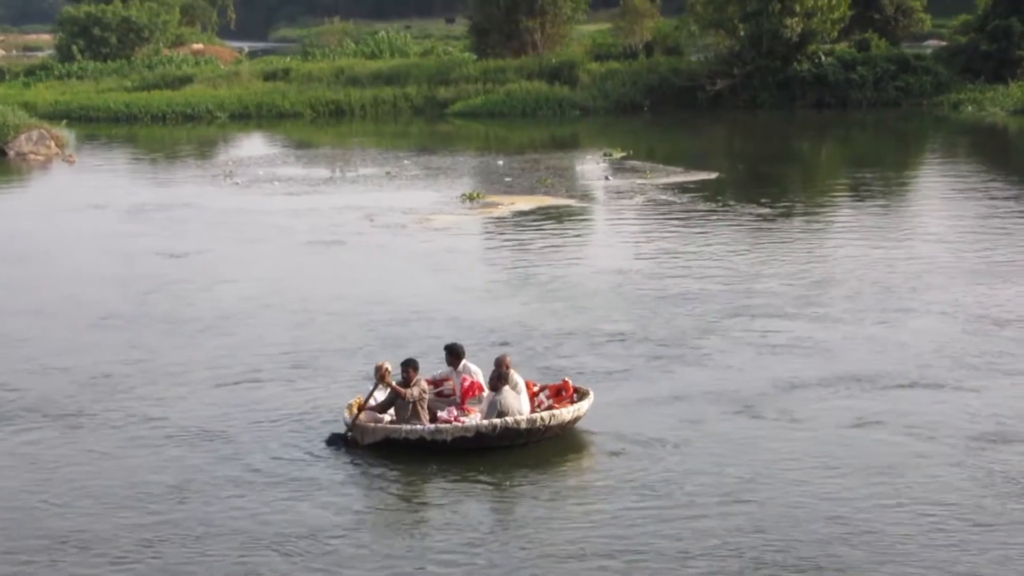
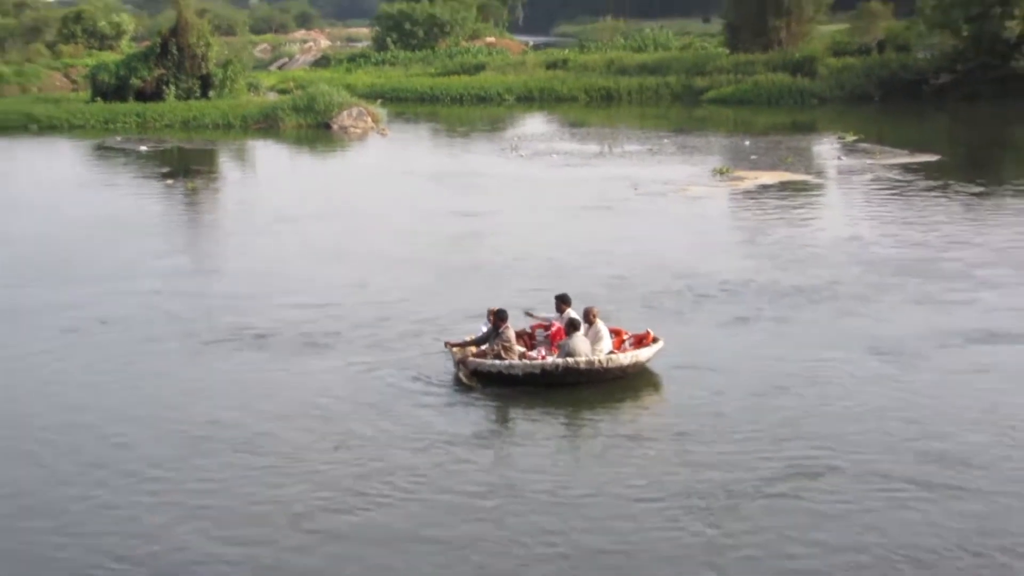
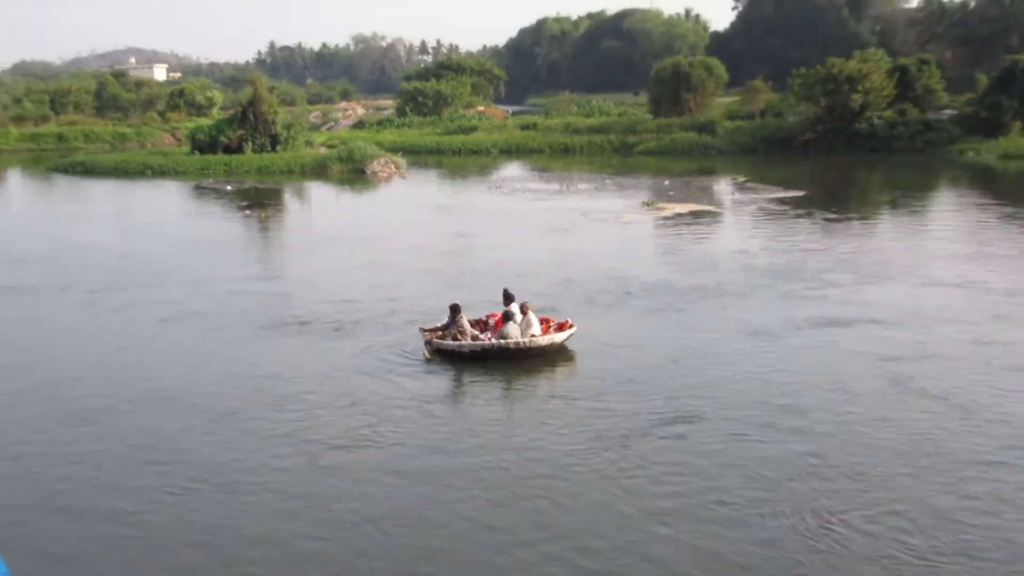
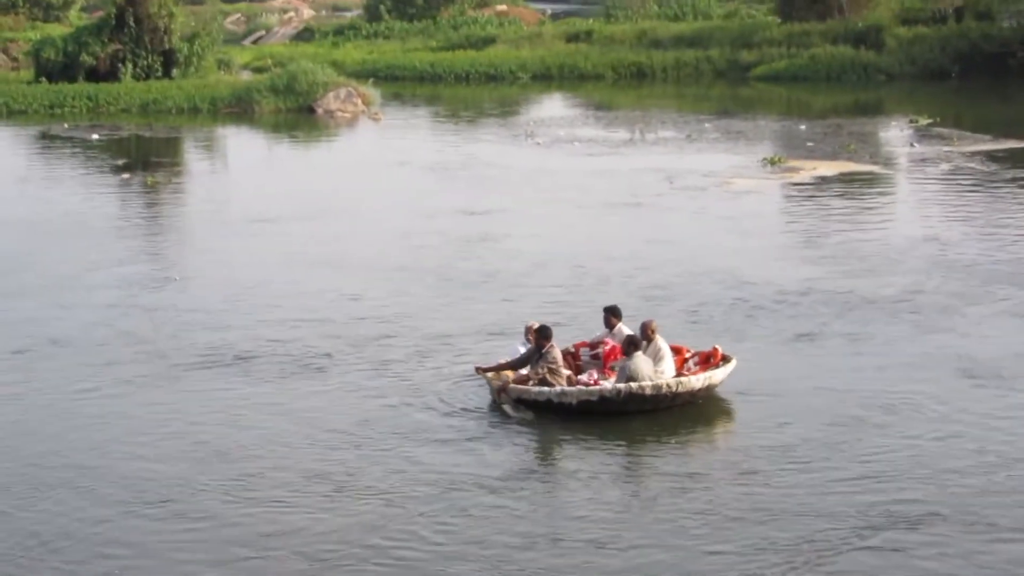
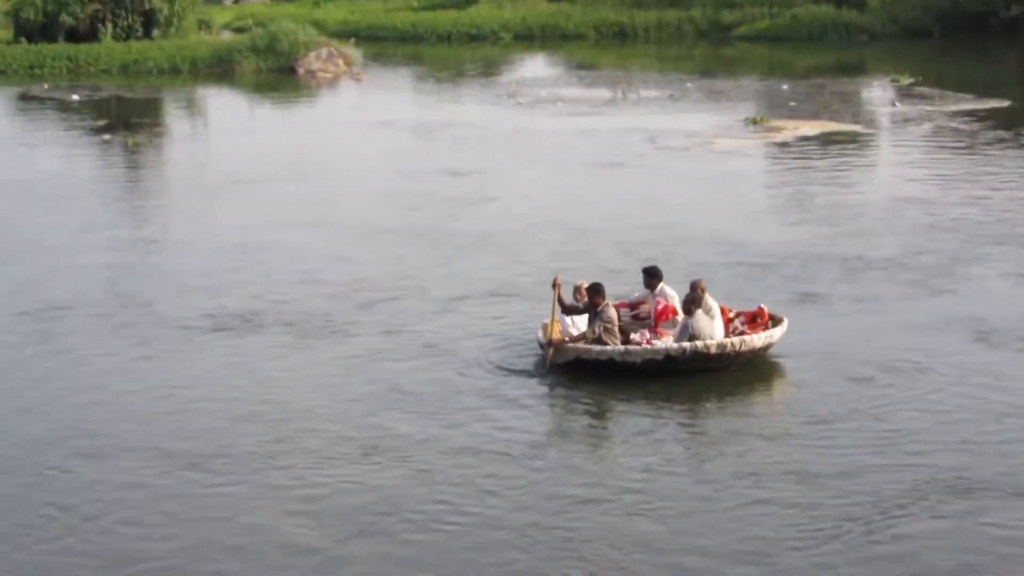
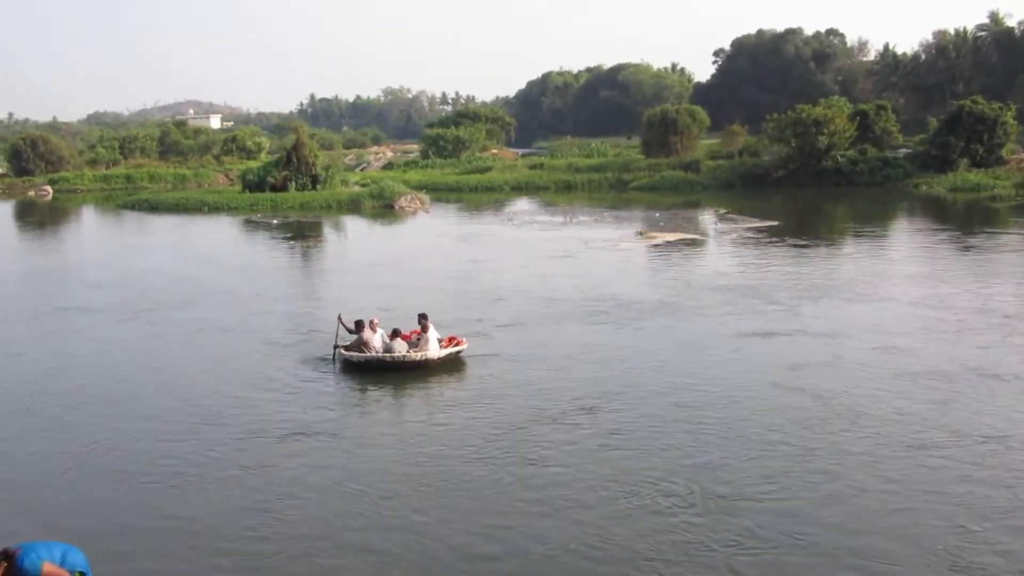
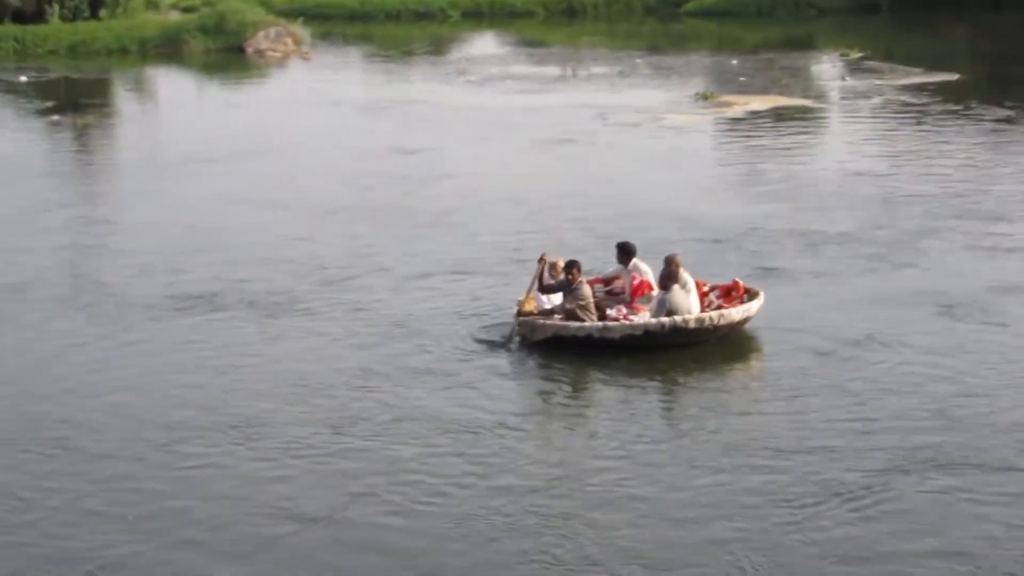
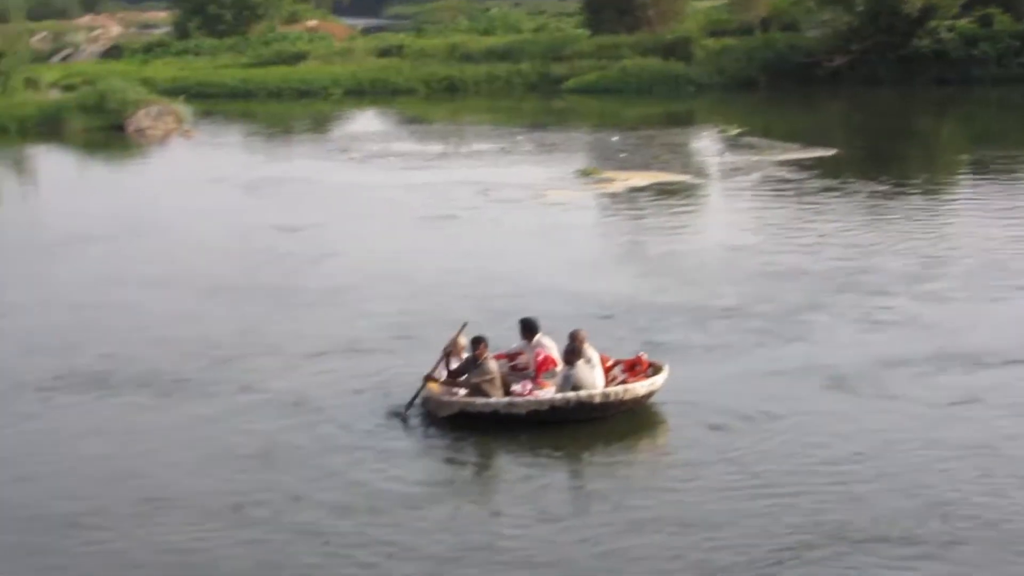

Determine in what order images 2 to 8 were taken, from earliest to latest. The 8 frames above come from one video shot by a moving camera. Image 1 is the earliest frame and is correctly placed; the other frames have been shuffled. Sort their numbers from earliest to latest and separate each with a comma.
8, 7, 5, 4, 2, 3, 6
